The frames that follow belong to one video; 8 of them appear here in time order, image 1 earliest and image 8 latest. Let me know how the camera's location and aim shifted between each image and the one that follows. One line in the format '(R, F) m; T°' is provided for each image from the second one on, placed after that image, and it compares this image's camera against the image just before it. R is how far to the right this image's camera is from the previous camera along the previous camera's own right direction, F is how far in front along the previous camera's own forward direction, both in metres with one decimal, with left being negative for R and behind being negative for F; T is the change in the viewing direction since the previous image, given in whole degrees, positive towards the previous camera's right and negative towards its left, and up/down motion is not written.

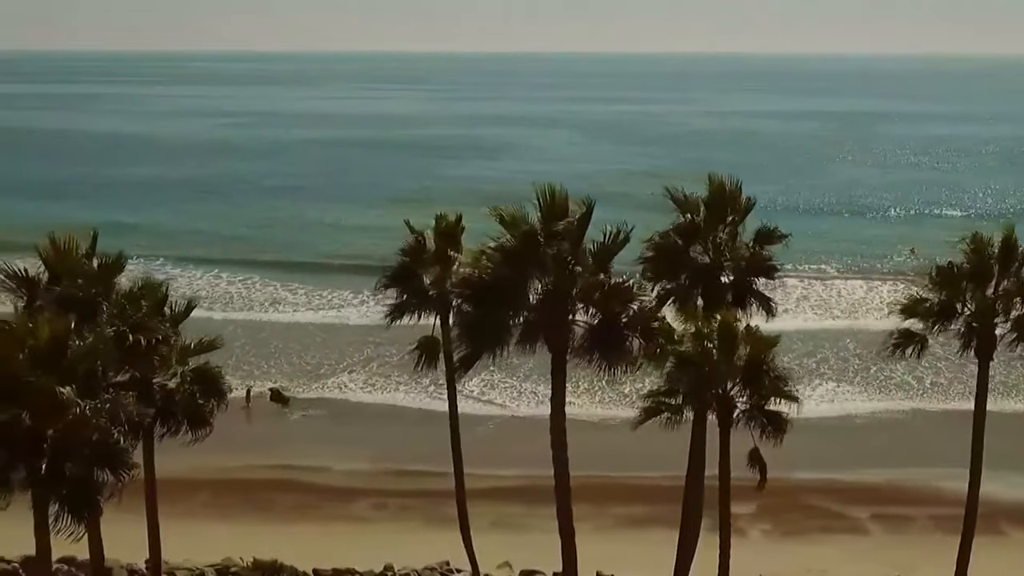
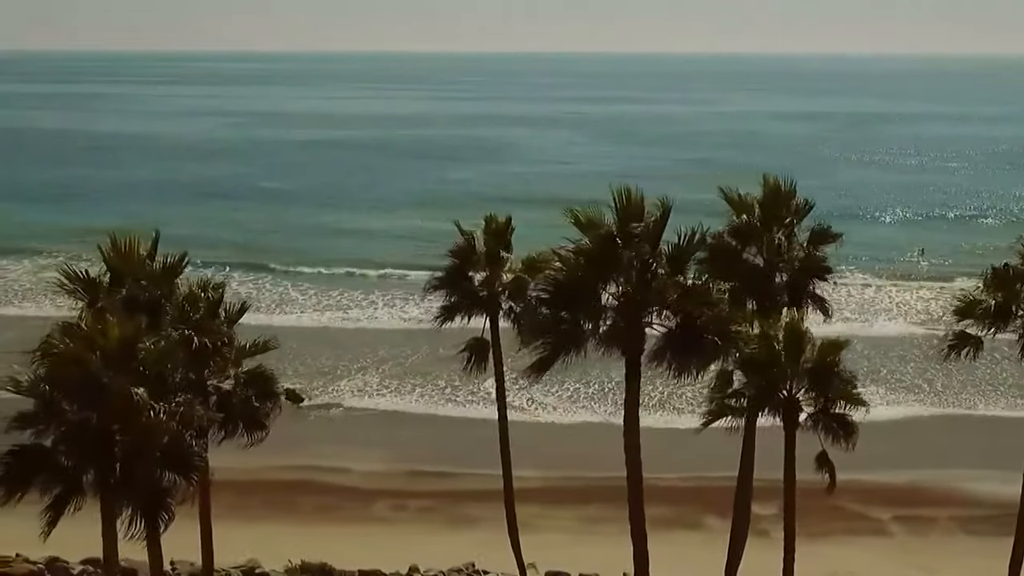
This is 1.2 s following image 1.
(-0.4, 0.0) m; 0°
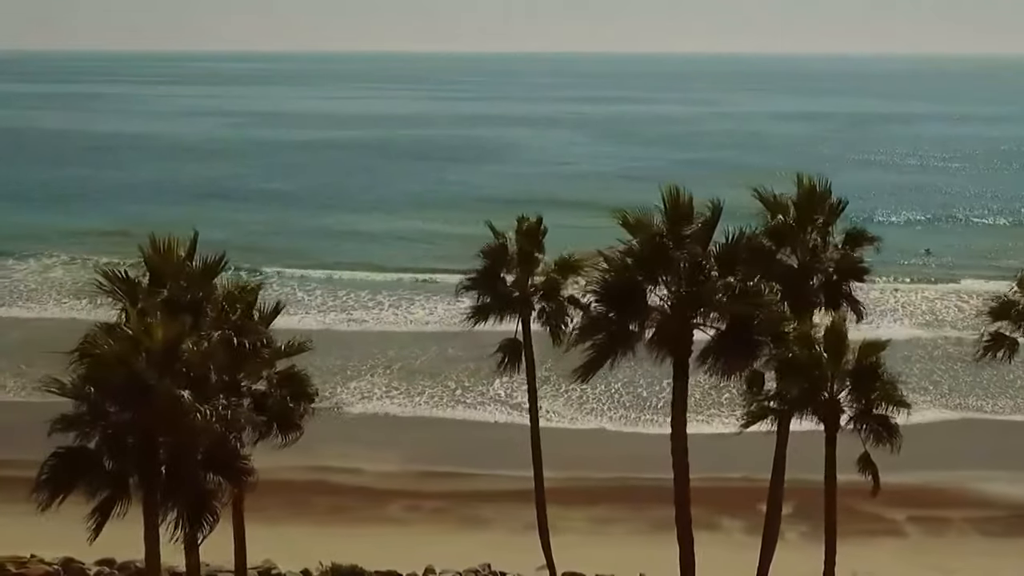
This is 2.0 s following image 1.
(-0.3, 0.0) m; 0°
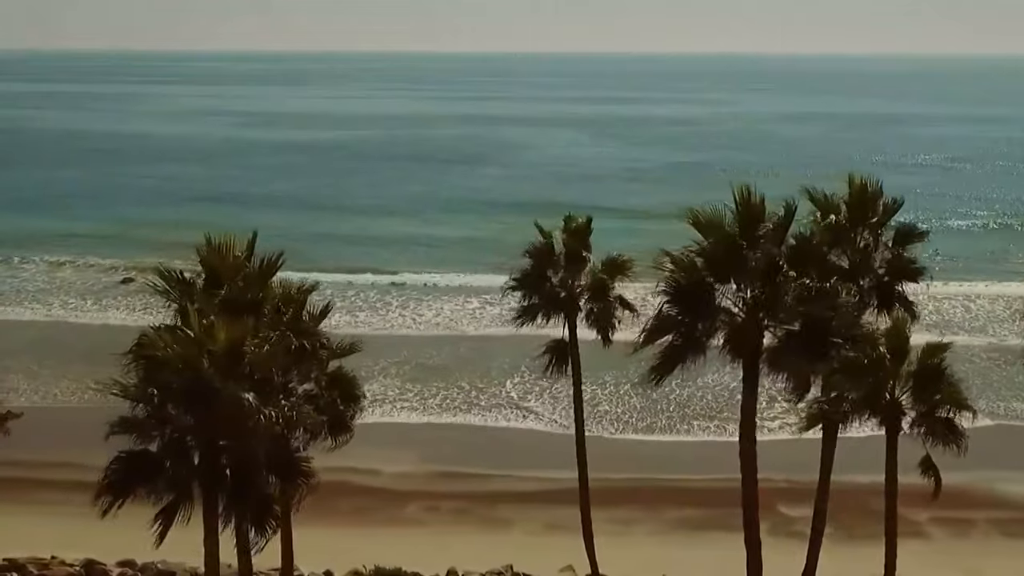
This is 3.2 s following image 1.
(-0.4, +0.1) m; 0°
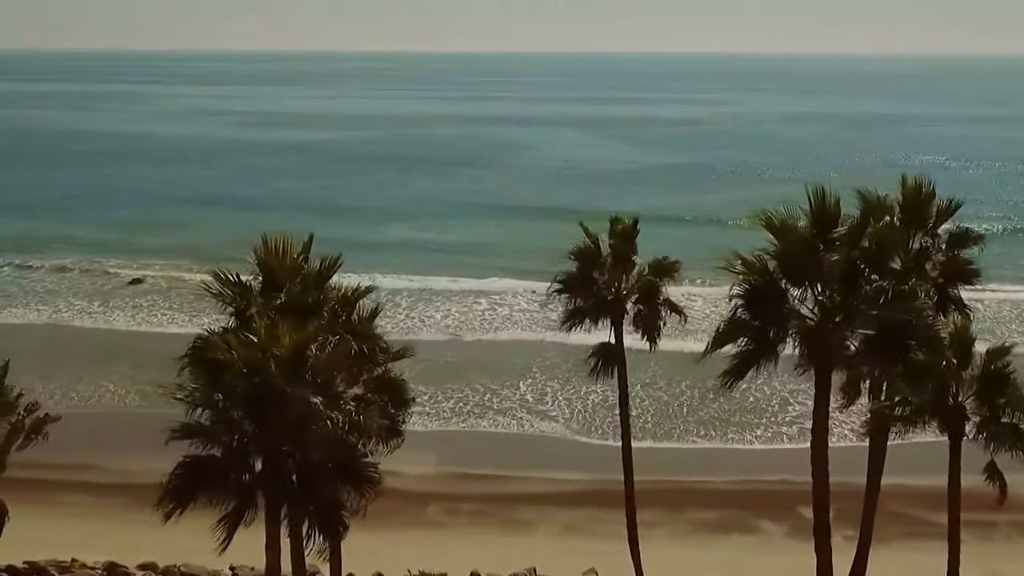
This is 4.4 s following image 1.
(-0.4, +0.1) m; 0°
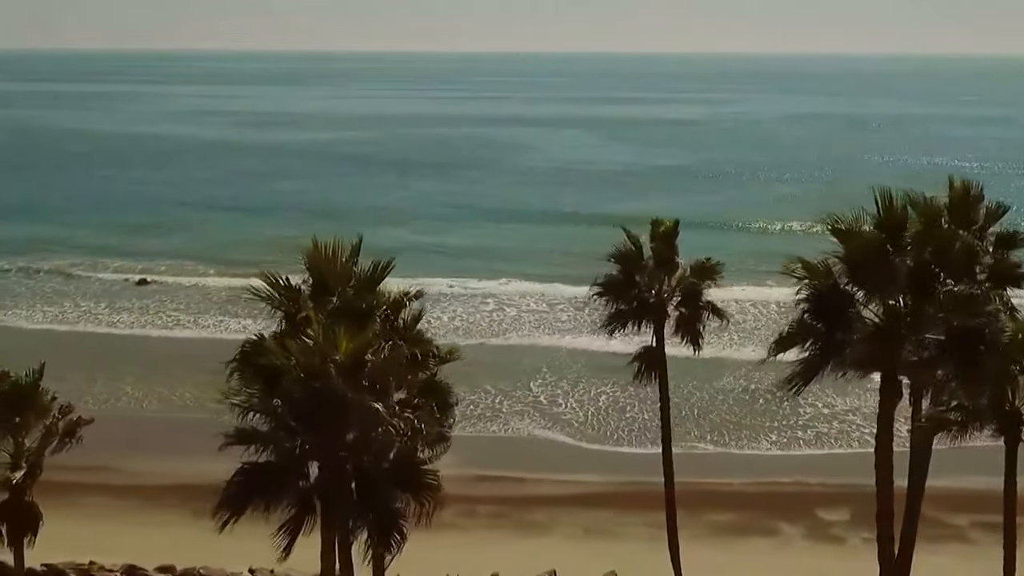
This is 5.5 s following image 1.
(-0.3, +0.1) m; 0°
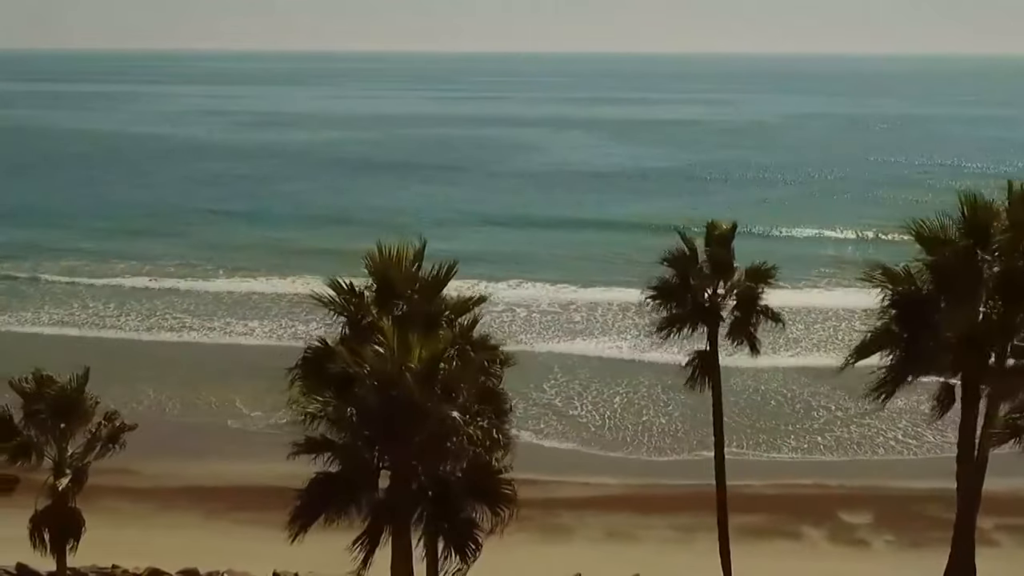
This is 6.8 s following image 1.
(-0.4, +0.1) m; 0°
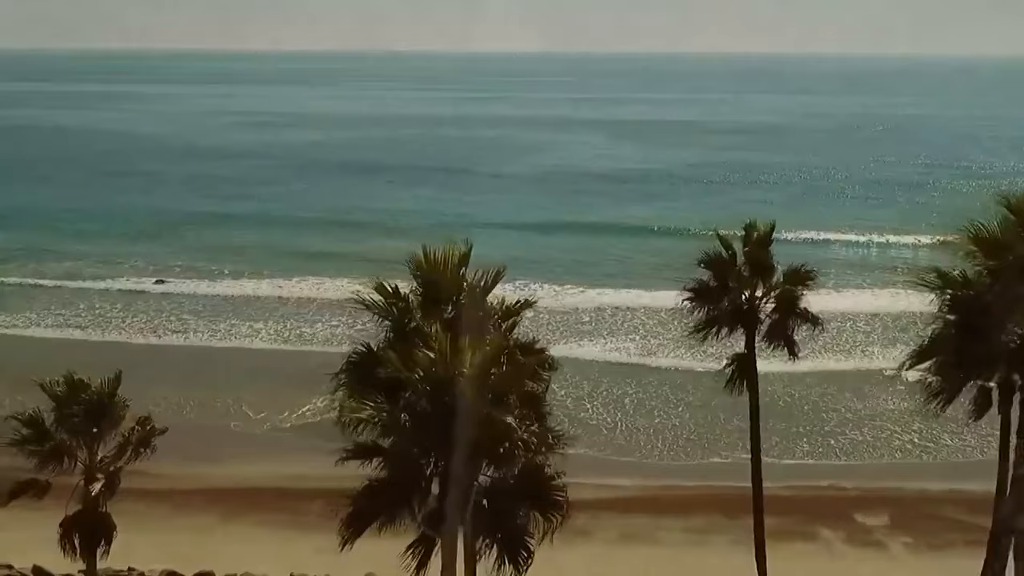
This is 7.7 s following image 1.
(-0.3, +0.1) m; 0°
